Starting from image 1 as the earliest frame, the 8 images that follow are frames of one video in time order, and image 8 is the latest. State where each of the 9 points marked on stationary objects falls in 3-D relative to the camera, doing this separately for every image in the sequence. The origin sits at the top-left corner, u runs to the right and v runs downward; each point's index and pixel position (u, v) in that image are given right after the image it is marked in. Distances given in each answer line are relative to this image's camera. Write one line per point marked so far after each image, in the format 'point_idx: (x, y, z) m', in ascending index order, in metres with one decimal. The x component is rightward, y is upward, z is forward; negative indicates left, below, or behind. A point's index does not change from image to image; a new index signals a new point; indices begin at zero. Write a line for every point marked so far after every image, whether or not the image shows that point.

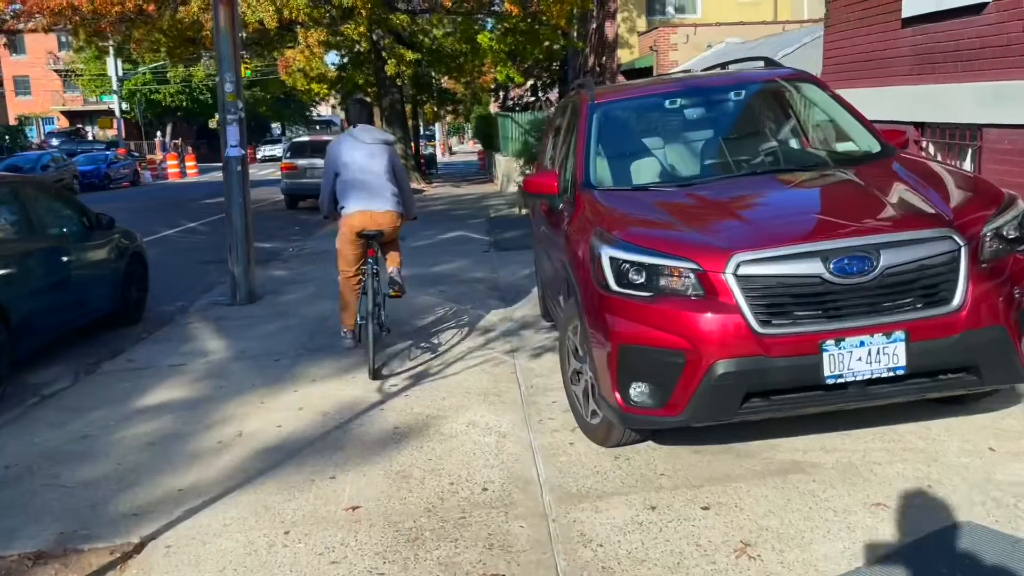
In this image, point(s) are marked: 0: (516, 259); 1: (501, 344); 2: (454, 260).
0: (+0.1, +0.4, +10.9) m
1: (-0.1, -0.5, +6.5) m
2: (-0.9, +0.4, +11.4) m
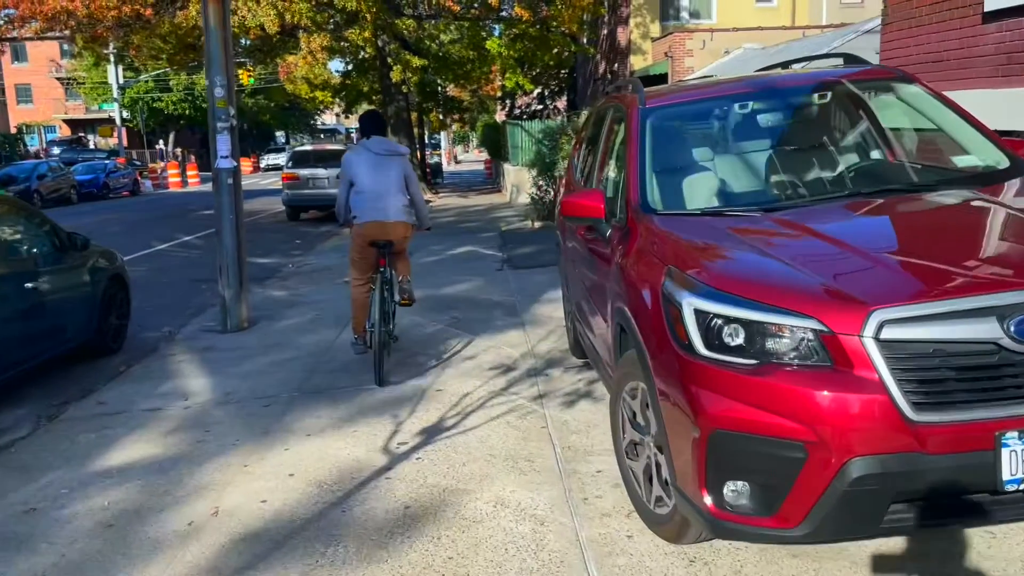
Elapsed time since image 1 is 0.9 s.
0: (+0.3, +0.1, +10.0) m
1: (+0.1, -0.7, +5.6) m
2: (-0.6, +0.1, +10.5) m
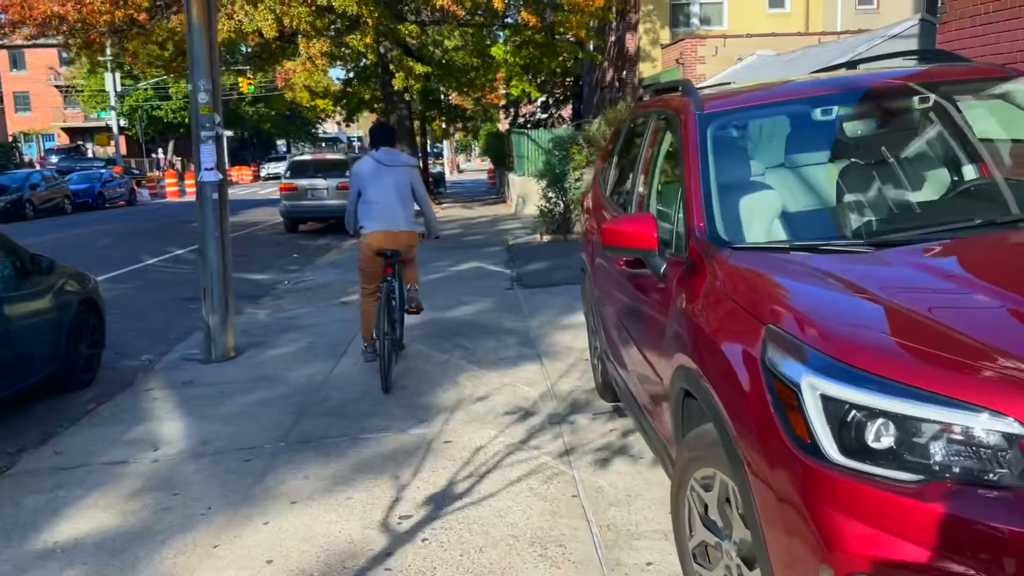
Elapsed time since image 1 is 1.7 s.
0: (+0.4, -0.2, +9.2) m
1: (+0.2, -0.9, +4.8) m
2: (-0.5, -0.2, +9.7) m
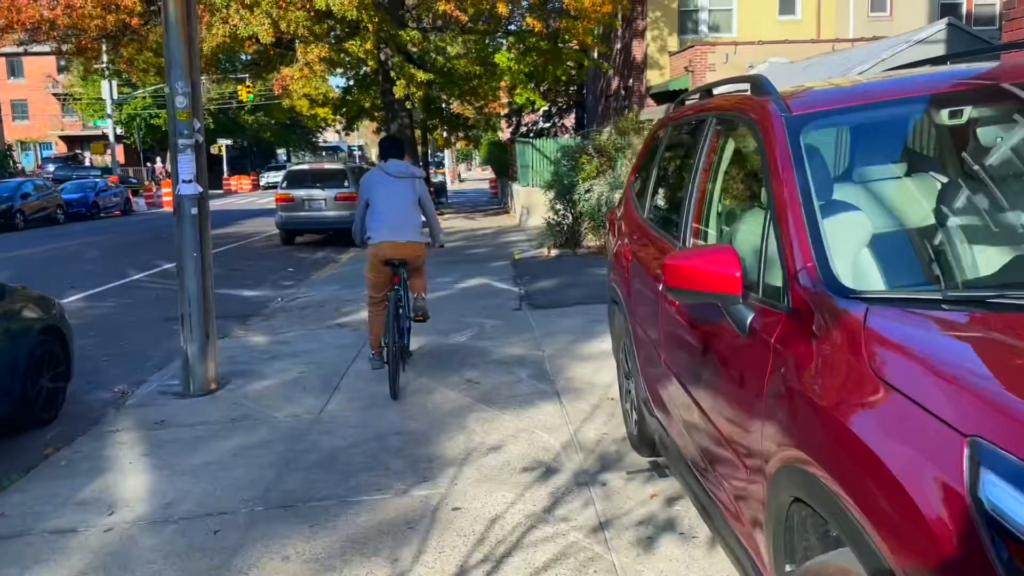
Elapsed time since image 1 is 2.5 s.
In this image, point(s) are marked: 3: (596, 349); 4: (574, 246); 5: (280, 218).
0: (+0.5, -0.4, +8.4) m
1: (+0.3, -1.1, +4.0) m
2: (-0.4, -0.4, +9.0) m
3: (+0.8, -0.6, +7.1) m
4: (+1.2, +0.8, +14.4) m
5: (-5.7, +1.7, +19.0) m
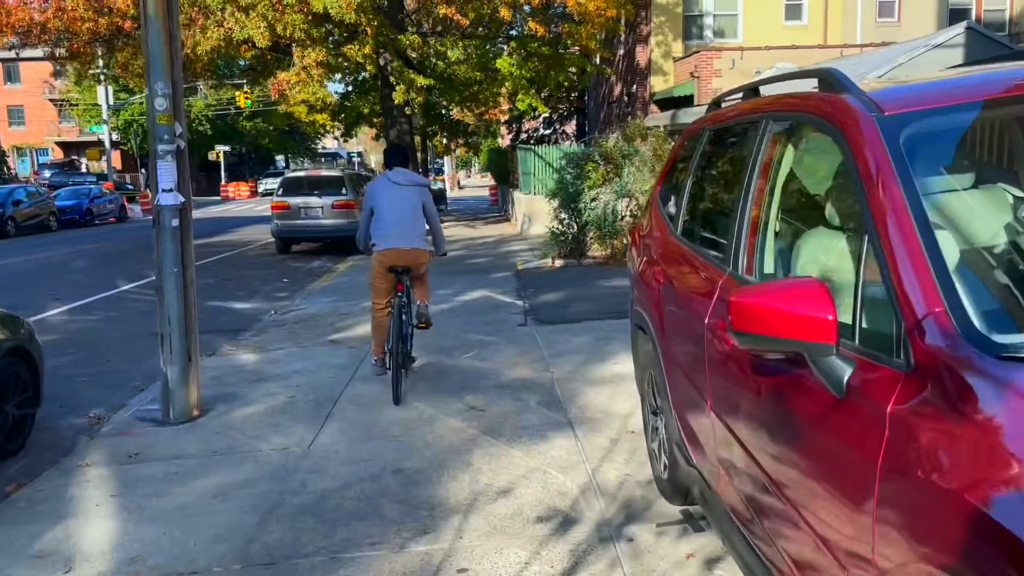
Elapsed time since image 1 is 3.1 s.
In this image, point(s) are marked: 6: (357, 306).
0: (+0.6, -0.6, +7.9) m
1: (+0.4, -1.3, +3.5) m
2: (-0.3, -0.6, +8.4) m
3: (+0.8, -0.7, +6.6) m
4: (+1.2, +0.6, +13.9) m
5: (-5.7, +1.5, +18.5) m
6: (-2.3, -0.3, +11.5) m
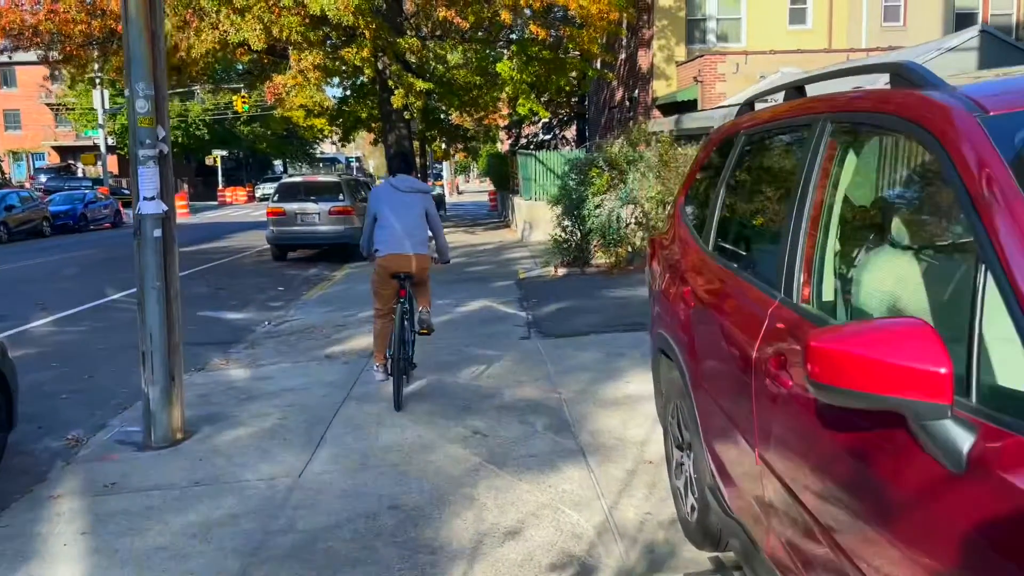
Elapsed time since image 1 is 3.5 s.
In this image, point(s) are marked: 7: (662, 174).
0: (+0.6, -0.7, +7.5) m
1: (+0.5, -1.4, +3.1) m
2: (-0.3, -0.7, +8.0) m
3: (+0.9, -0.8, +6.2) m
4: (+1.3, +0.4, +13.5) m
5: (-5.7, +1.3, +18.1) m
6: (-2.3, -0.4, +11.1) m
7: (+2.5, +1.9, +13.0) m
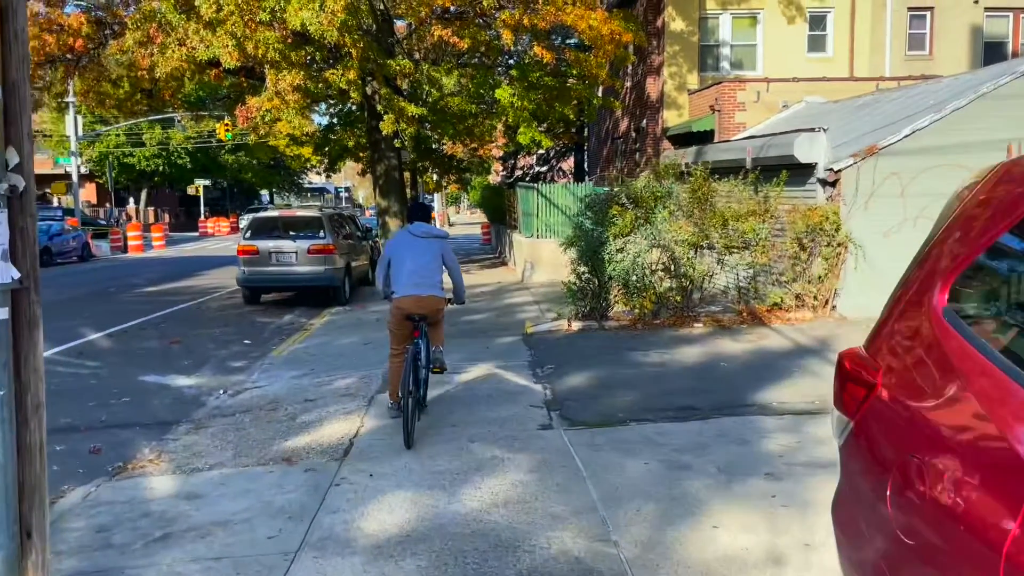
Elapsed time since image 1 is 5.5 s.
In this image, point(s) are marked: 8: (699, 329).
0: (+0.8, -1.3, +5.5) m
1: (+0.7, -1.8, +1.0) m
2: (-0.1, -1.3, +6.0) m
3: (+1.1, -1.4, +4.1) m
4: (+1.3, -0.5, +11.5) m
5: (-5.6, +0.3, +16.0) m
6: (-2.2, -1.2, +9.0) m
7: (+2.6, +1.1, +11.0) m
8: (+2.7, -0.6, +11.0) m
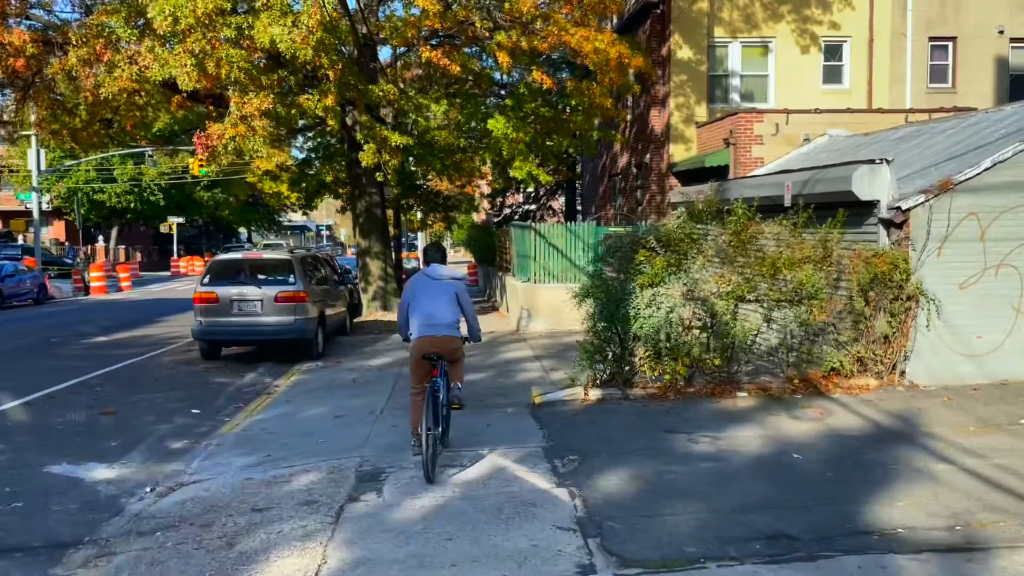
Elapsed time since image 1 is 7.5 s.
0: (+1.0, -1.8, +3.5) m
1: (+1.0, -2.0, -1.0) m
2: (+0.1, -1.8, +3.9) m
3: (+1.3, -1.8, +2.1) m
4: (+1.4, -1.2, +9.6) m
5: (-5.7, -0.7, +13.9) m
6: (-2.1, -1.8, +6.9) m
7: (+2.7, +0.3, +9.2) m
8: (+2.7, -1.3, +9.1) m
